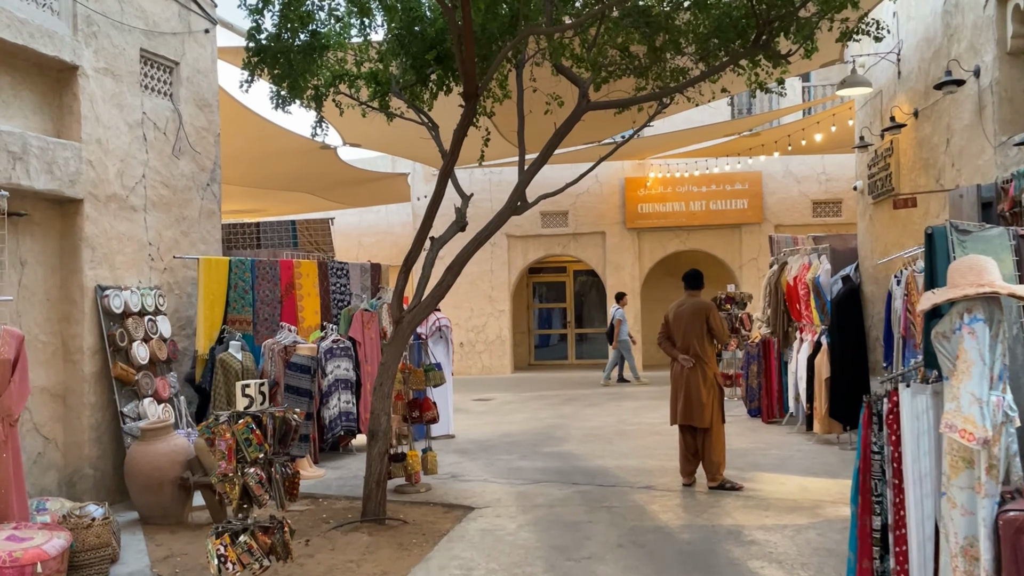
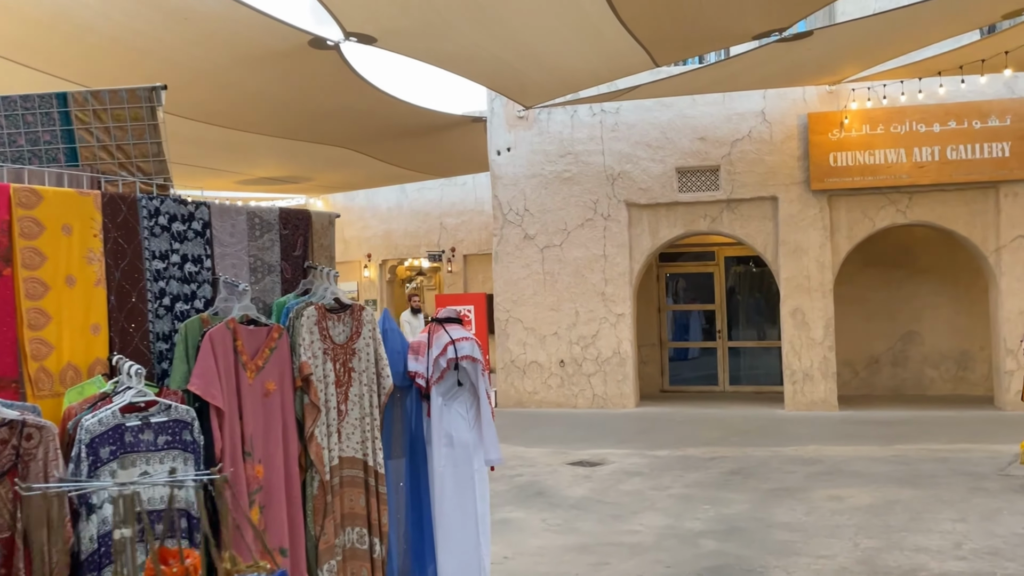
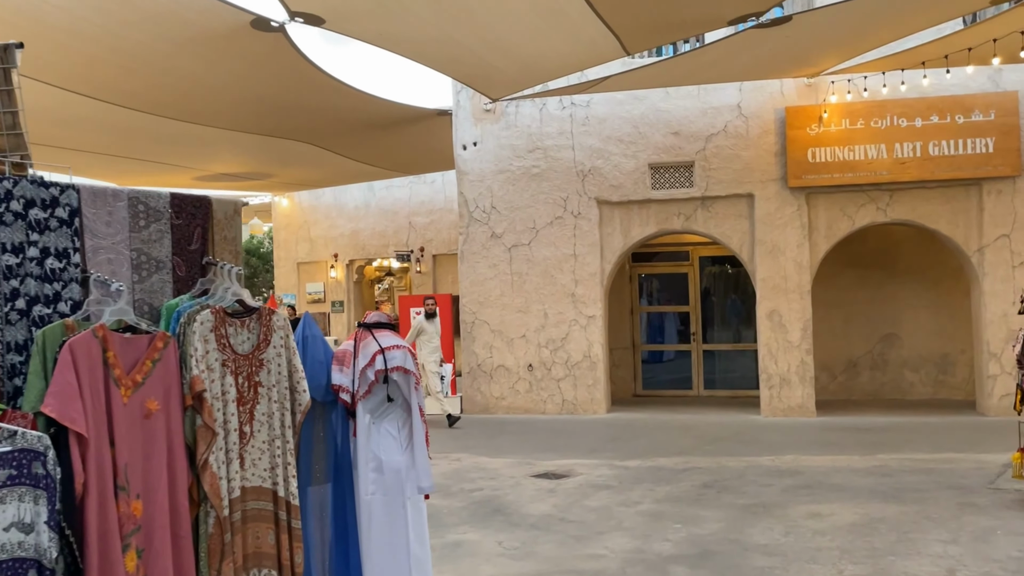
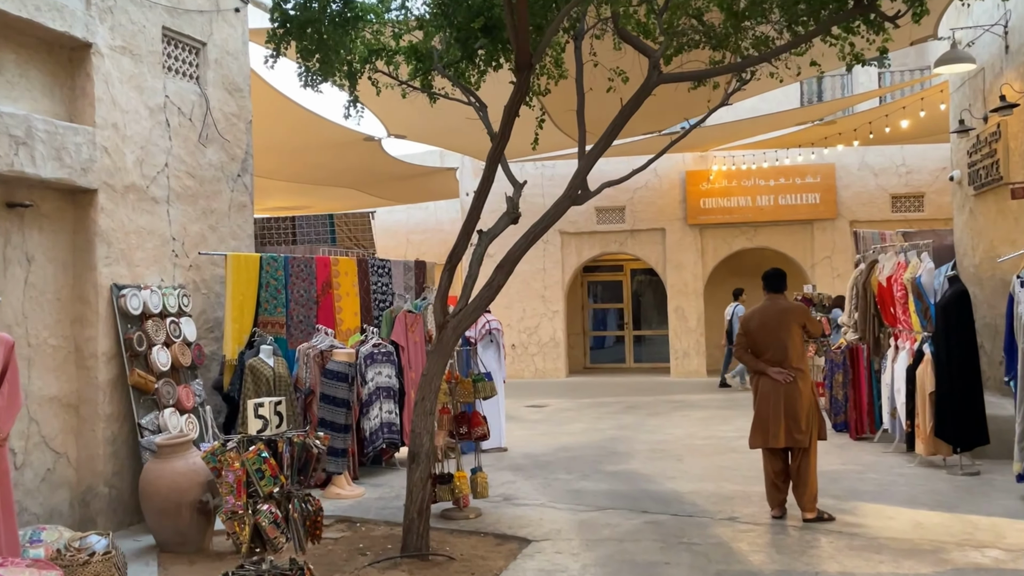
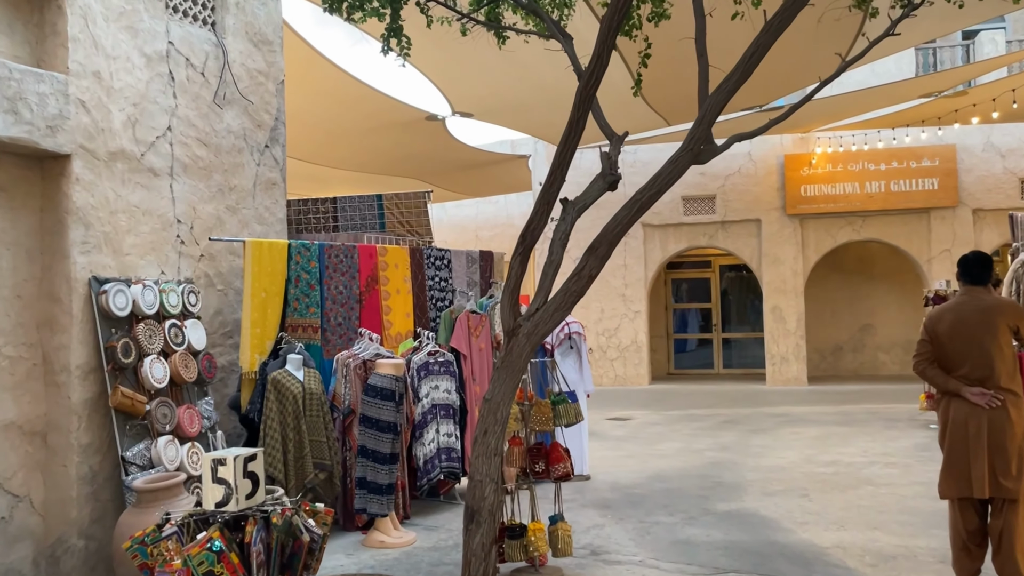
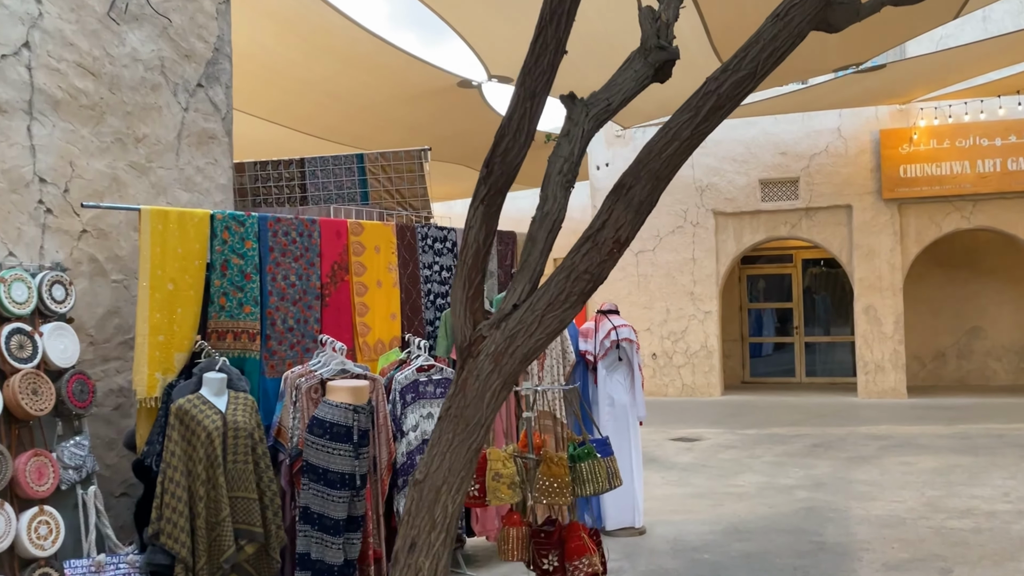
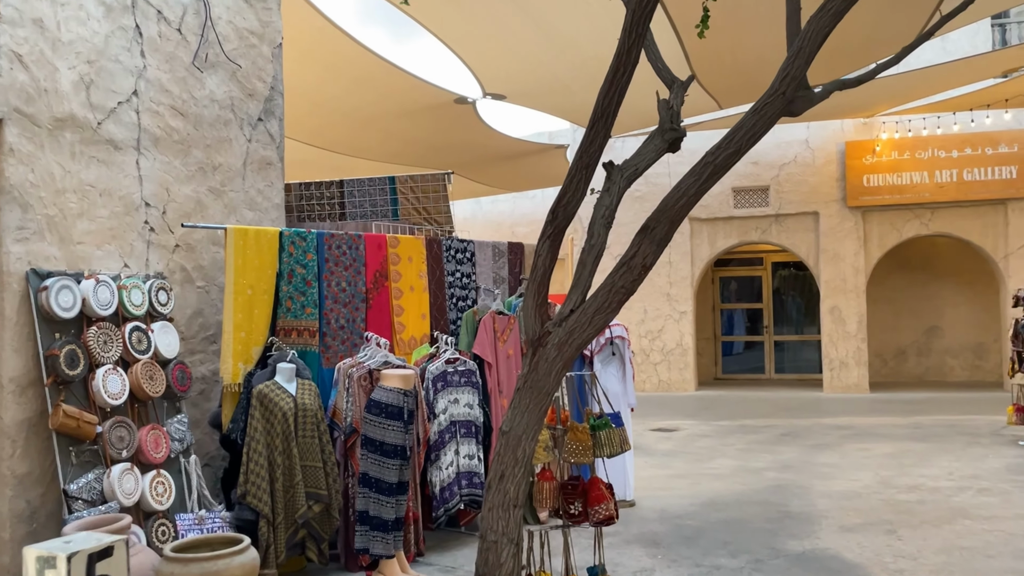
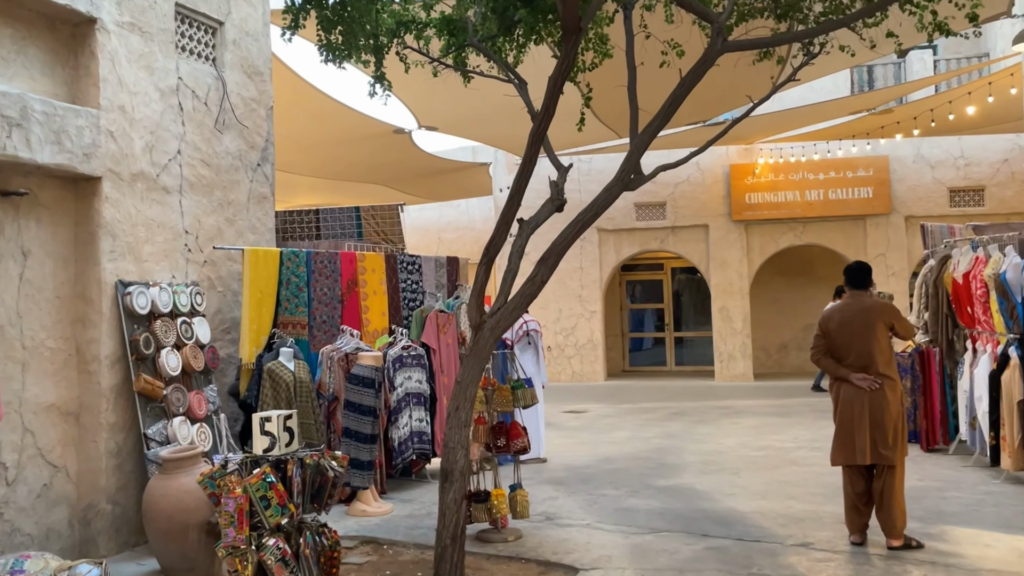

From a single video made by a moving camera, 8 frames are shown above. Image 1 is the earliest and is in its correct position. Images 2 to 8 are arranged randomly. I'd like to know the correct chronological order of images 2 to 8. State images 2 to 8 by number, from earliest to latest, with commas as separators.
4, 8, 5, 7, 6, 2, 3
